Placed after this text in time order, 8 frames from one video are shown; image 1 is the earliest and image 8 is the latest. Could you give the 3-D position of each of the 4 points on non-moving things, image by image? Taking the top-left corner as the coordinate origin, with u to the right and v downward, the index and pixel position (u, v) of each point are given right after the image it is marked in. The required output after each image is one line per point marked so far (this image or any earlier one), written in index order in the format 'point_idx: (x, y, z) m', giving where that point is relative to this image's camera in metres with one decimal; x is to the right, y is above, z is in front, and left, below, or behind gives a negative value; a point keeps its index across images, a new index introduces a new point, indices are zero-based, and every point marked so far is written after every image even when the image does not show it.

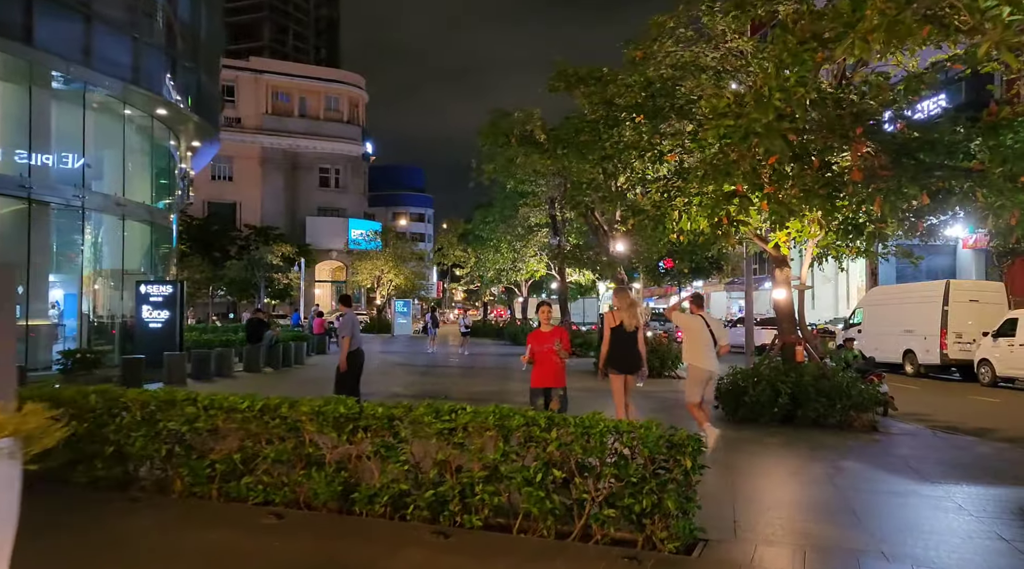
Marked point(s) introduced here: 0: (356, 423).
0: (-1.1, -1.0, +5.7) m
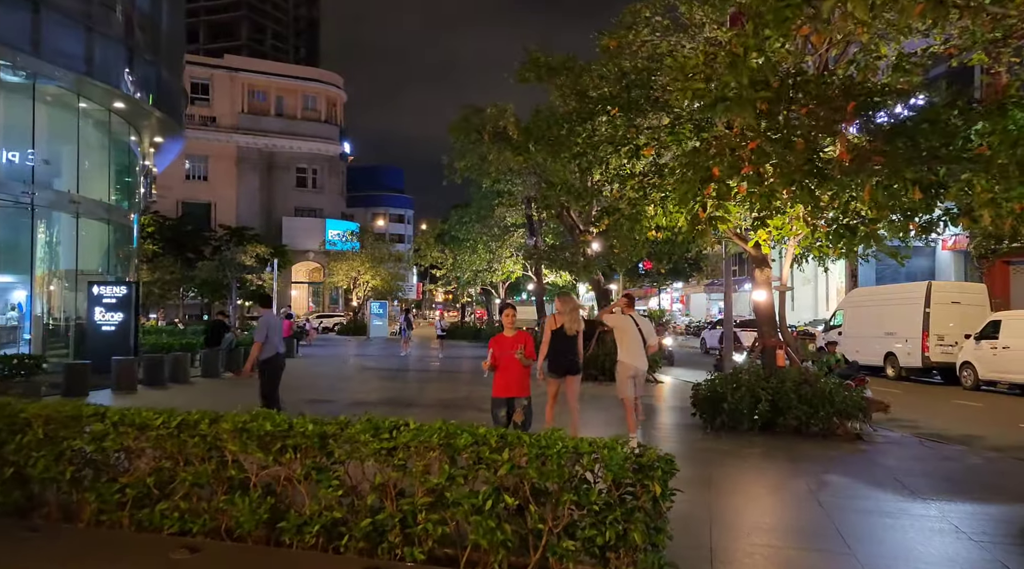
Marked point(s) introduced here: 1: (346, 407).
0: (-1.5, -1.0, +5.1) m
1: (-2.7, -2.0, +13.2) m
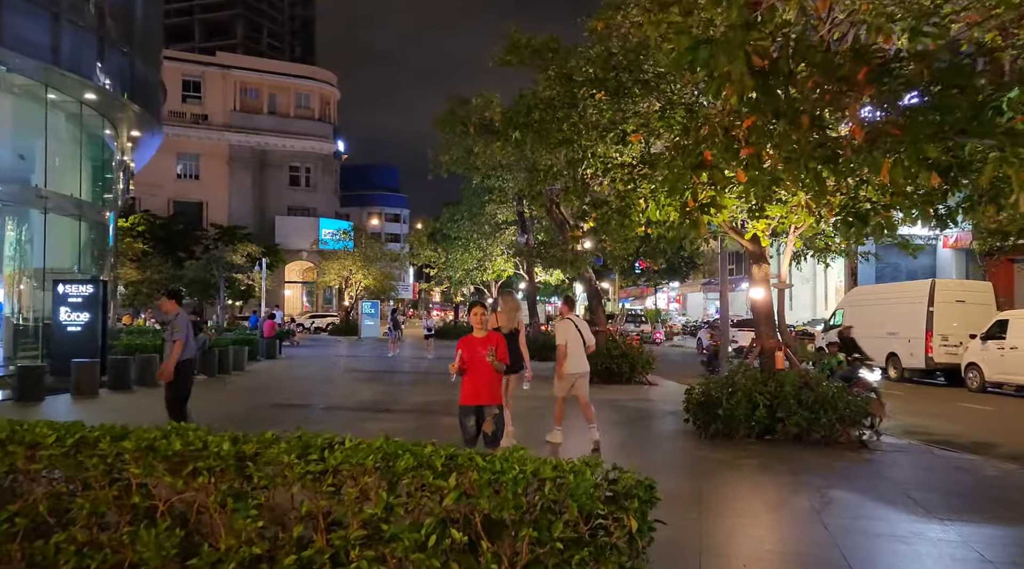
0: (-1.7, -1.0, +4.3) m
1: (-3.0, -2.0, +12.4) m
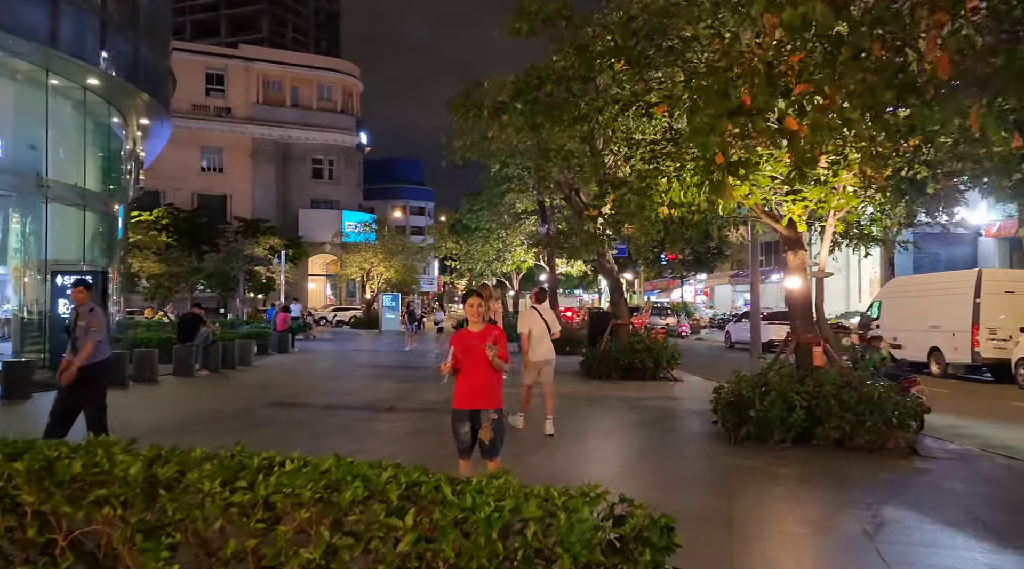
0: (-1.8, -0.9, +3.5) m
1: (-2.8, -1.9, +11.6) m
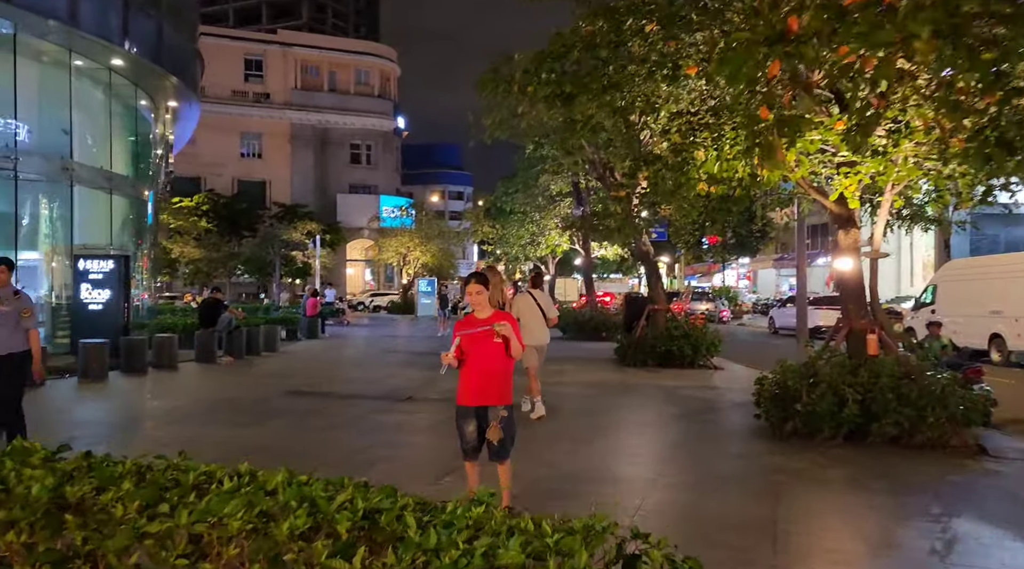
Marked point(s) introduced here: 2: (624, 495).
0: (-1.8, -0.8, +2.9) m
1: (-2.4, -1.6, +11.1) m
2: (+0.9, -1.7, +6.4) m
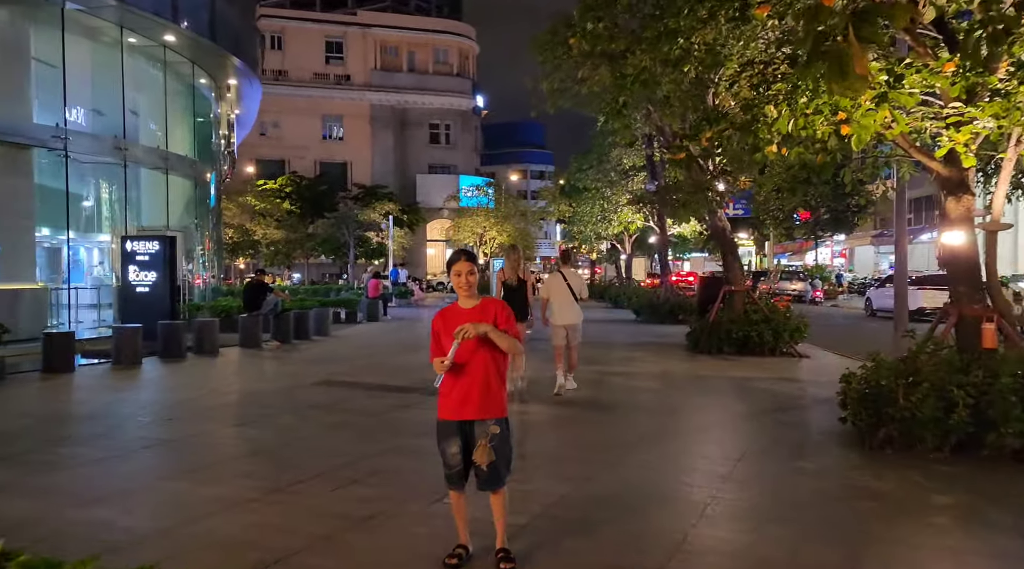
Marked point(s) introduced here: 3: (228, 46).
0: (-2.1, -0.8, +1.9) m
1: (-1.8, -1.4, +10.2) m
2: (+1.0, -1.6, +5.2) m
3: (-7.2, +6.0, +20.0) m
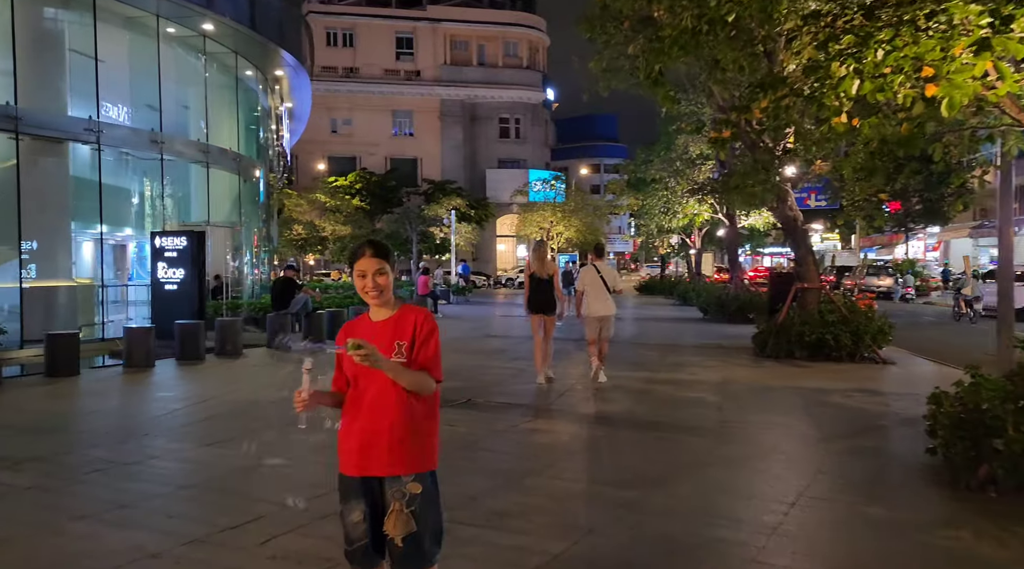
0: (-2.6, -0.8, +0.9) m
1: (-1.5, -1.4, +9.1) m
2: (+0.8, -1.6, +3.9) m
3: (-5.9, +6.1, +19.4) m
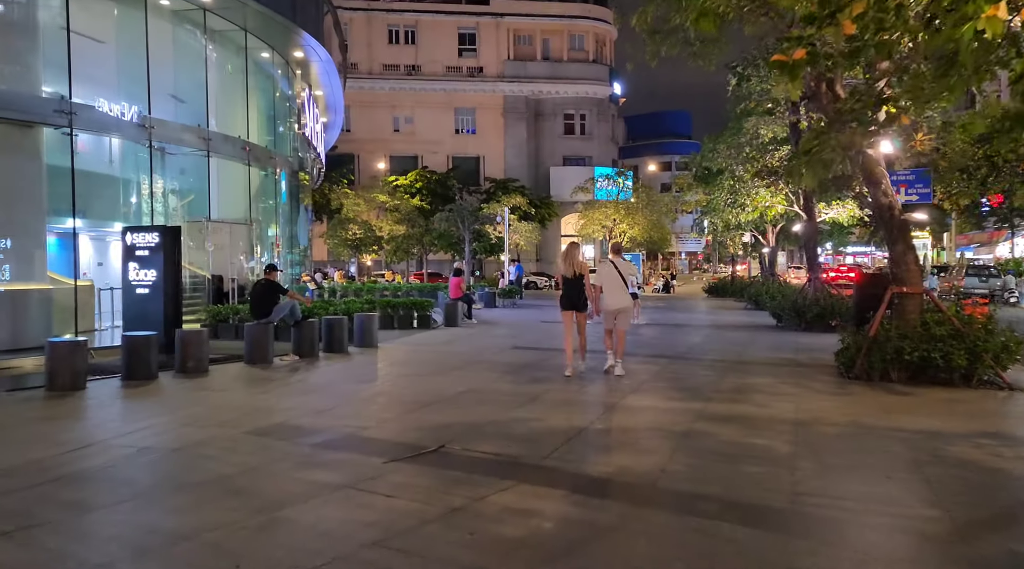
0: (-3.4, -0.8, -1.2) m
1: (-1.6, -1.4, +6.9) m
2: (+0.2, -1.6, +1.4) m
3: (-5.0, +6.0, +17.4) m
